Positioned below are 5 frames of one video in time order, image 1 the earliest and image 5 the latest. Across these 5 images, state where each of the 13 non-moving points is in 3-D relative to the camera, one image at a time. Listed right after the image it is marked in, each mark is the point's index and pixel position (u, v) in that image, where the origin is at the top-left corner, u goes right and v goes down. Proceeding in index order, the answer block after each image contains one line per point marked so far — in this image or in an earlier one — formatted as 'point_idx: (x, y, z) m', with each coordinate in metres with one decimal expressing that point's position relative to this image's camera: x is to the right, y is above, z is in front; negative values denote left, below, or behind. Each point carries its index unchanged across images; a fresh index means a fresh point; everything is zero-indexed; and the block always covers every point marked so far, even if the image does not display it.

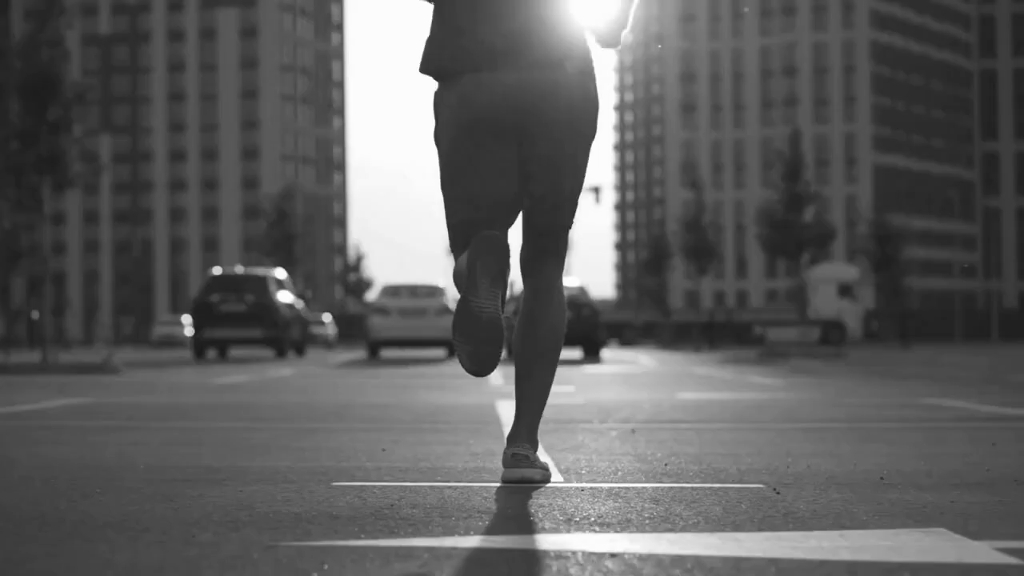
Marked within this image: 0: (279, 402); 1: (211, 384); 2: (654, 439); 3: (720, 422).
0: (-1.3, -0.7, +9.3) m
1: (-2.7, -0.9, +14.3) m
2: (+0.5, -0.5, +5.5) m
3: (+0.9, -0.6, +6.6) m
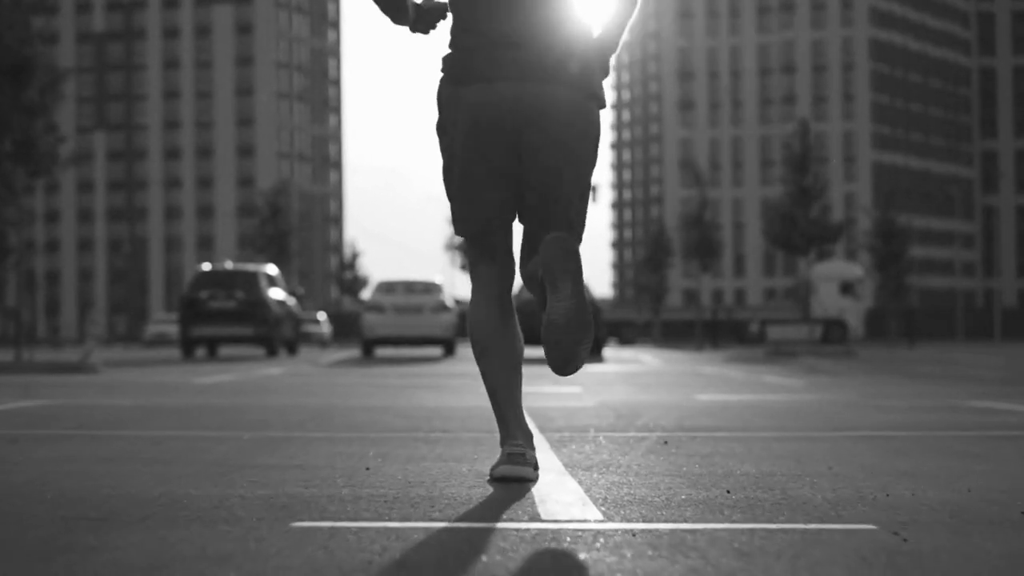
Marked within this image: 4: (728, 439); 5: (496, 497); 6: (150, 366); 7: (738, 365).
0: (-1.3, -0.6, +8.5) m
1: (-2.7, -0.8, +13.5) m
2: (+0.5, -0.5, +4.7) m
3: (+0.9, -0.5, +5.8) m
4: (+0.7, -0.5, +5.3) m
5: (0.0, -0.5, +3.9) m
6: (-4.4, -0.9, +19.6) m
7: (+2.8, -0.9, +19.6) m
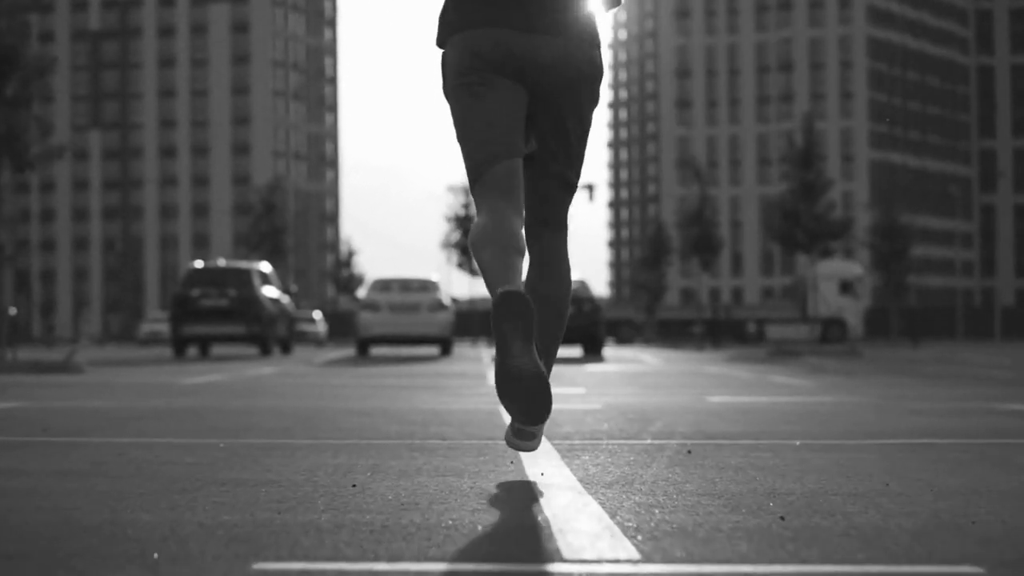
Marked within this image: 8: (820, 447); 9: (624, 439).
0: (-1.3, -0.6, +8.0) m
1: (-2.7, -0.8, +13.0) m
2: (+0.5, -0.5, +4.2) m
3: (+0.9, -0.5, +5.3) m
4: (+0.7, -0.5, +4.8) m
5: (0.0, -0.5, +3.5) m
6: (-4.4, -0.9, +19.1) m
7: (+2.7, -0.9, +19.1) m
8: (+0.9, -0.5, +4.9) m
9: (+0.4, -0.5, +5.2) m
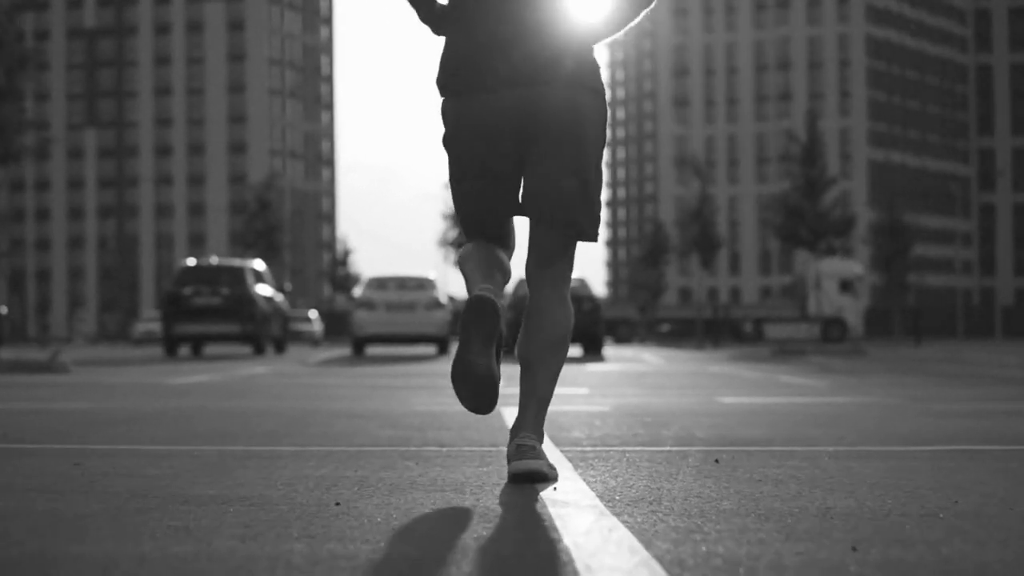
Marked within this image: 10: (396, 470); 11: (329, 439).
0: (-1.3, -0.6, +7.6) m
1: (-2.7, -0.7, +12.5) m
2: (+0.6, -0.4, +3.8) m
3: (+0.9, -0.5, +4.9) m
4: (+0.7, -0.4, +4.3) m
5: (0.0, -0.5, +3.0) m
6: (-4.4, -0.9, +18.6) m
7: (+2.7, -0.9, +18.7) m
8: (+0.9, -0.5, +4.4) m
9: (+0.4, -0.5, +4.8) m
10: (-0.3, -0.5, +4.4) m
11: (-0.6, -0.5, +5.6) m
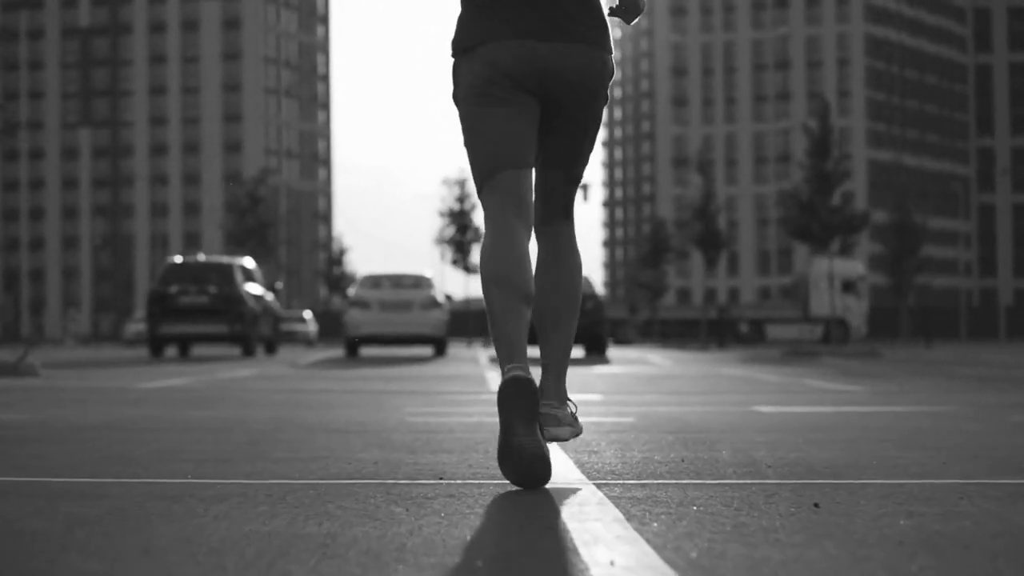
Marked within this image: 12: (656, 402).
0: (-1.2, -0.5, +6.6) m
1: (-2.7, -0.7, +11.6) m
2: (+0.6, -0.4, +2.8) m
3: (+1.0, -0.4, +3.9) m
4: (+0.8, -0.4, +3.4) m
5: (0.0, -0.4, +2.0) m
6: (-4.4, -0.9, +17.6) m
7: (+2.7, -0.9, +17.7) m
8: (+1.0, -0.4, +3.4) m
9: (+0.4, -0.4, +3.8) m
10: (-0.3, -0.5, +3.5) m
11: (-0.6, -0.5, +4.6) m
12: (+0.7, -0.6, +7.5) m
